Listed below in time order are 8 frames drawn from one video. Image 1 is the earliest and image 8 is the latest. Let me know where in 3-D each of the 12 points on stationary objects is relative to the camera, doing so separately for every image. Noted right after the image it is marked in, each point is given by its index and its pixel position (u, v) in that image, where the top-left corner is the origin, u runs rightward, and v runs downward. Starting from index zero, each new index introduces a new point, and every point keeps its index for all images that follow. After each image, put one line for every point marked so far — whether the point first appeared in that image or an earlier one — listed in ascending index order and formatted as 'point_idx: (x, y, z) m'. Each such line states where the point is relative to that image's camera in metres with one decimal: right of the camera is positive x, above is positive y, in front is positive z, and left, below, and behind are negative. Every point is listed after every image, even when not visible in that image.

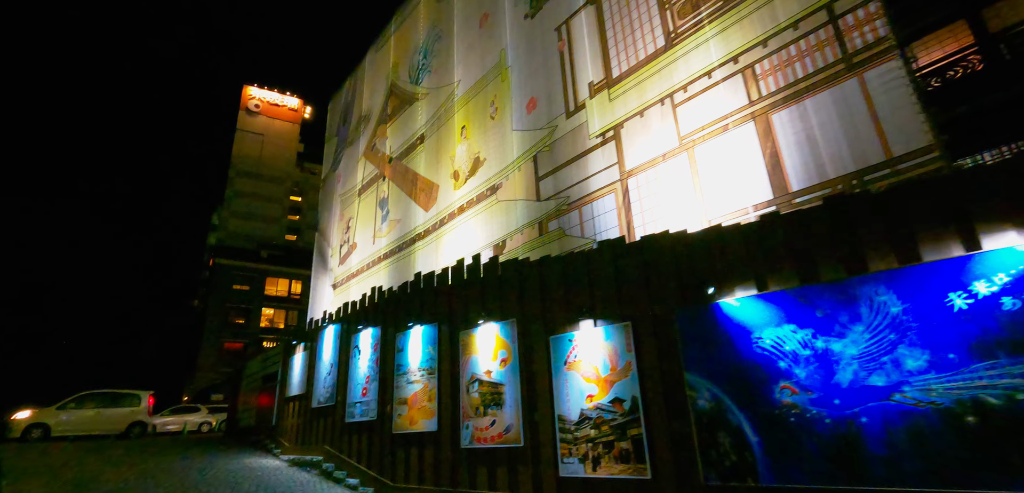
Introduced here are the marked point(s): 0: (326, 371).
0: (-4.2, -2.8, +11.0) m
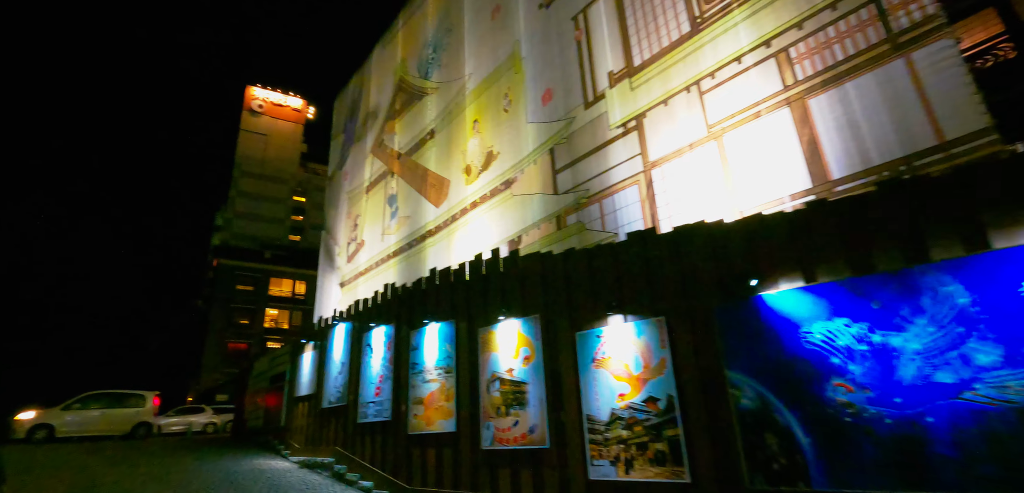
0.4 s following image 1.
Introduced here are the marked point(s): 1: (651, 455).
0: (-3.8, -2.7, +10.7) m
1: (+1.5, -2.3, +5.4) m
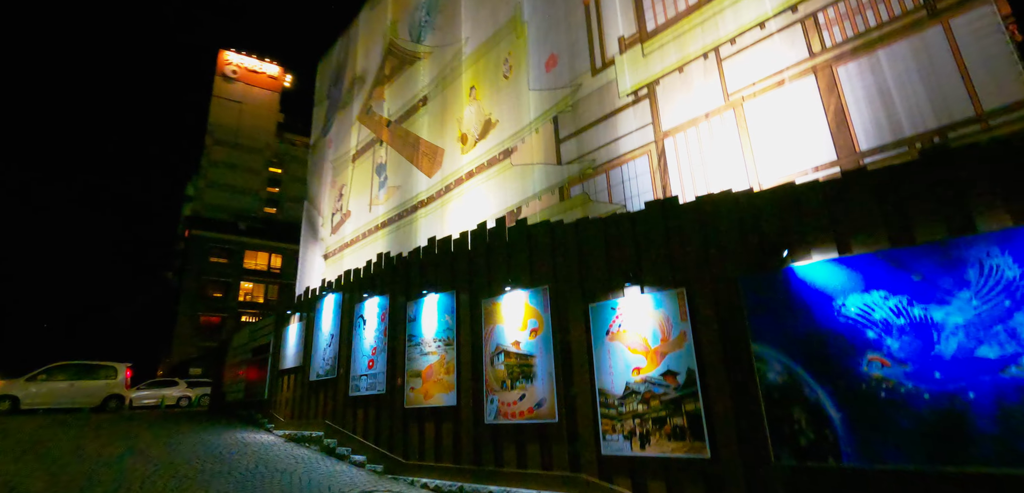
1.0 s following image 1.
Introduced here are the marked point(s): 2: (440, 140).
0: (-3.9, -2.0, +10.3) m
1: (+1.7, -2.0, +5.2) m
2: (-1.9, +2.8, +13.0) m
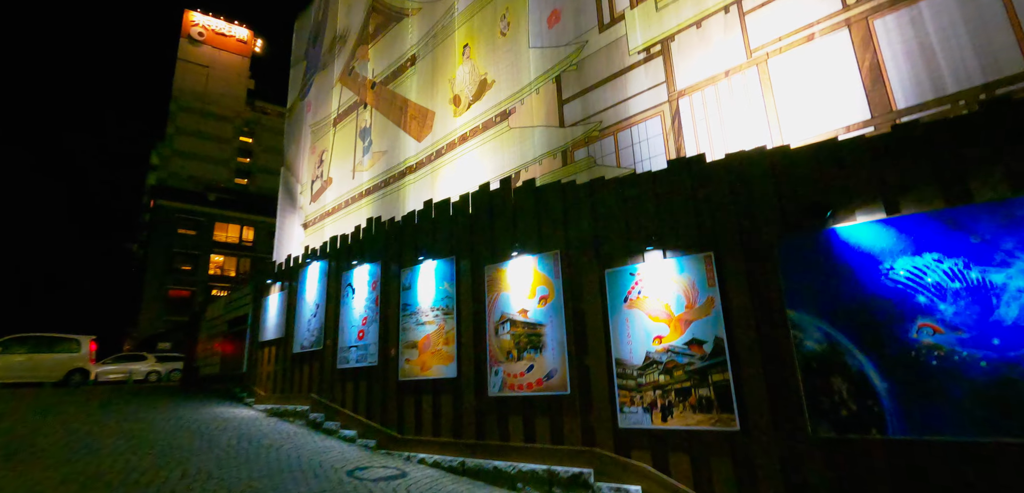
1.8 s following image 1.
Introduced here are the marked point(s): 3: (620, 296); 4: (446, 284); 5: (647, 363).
0: (-4.0, -1.3, +9.8) m
1: (+1.8, -1.6, +4.9) m
2: (-2.0, +3.6, +12.3) m
3: (+1.2, -0.6, +5.6) m
4: (-1.0, -0.6, +7.3) m
5: (+1.5, -1.3, +5.3) m
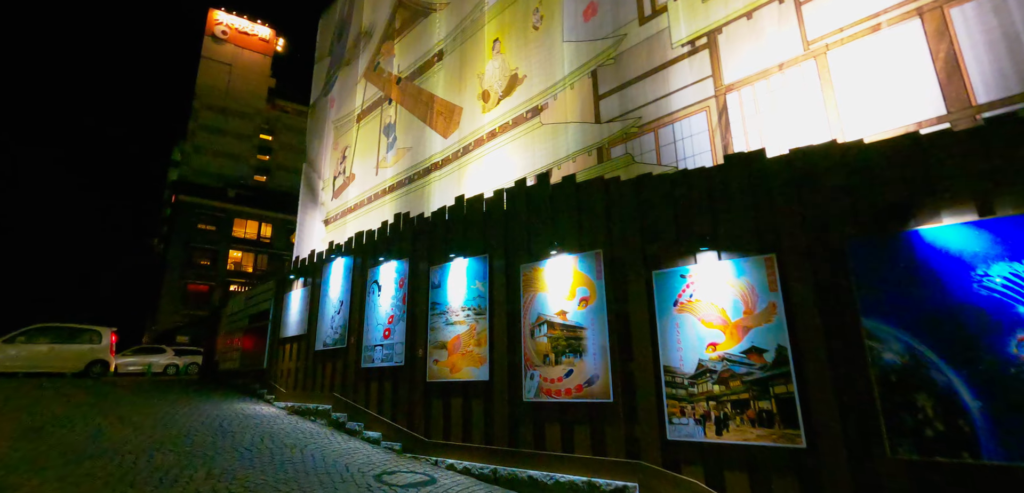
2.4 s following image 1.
0: (-3.5, -1.2, +9.5) m
1: (+2.3, -1.6, +4.6) m
2: (-1.3, +3.7, +12.1) m
3: (+1.7, -0.6, +5.2) m
4: (-0.5, -0.5, +7.0) m
5: (+1.9, -1.3, +4.9) m
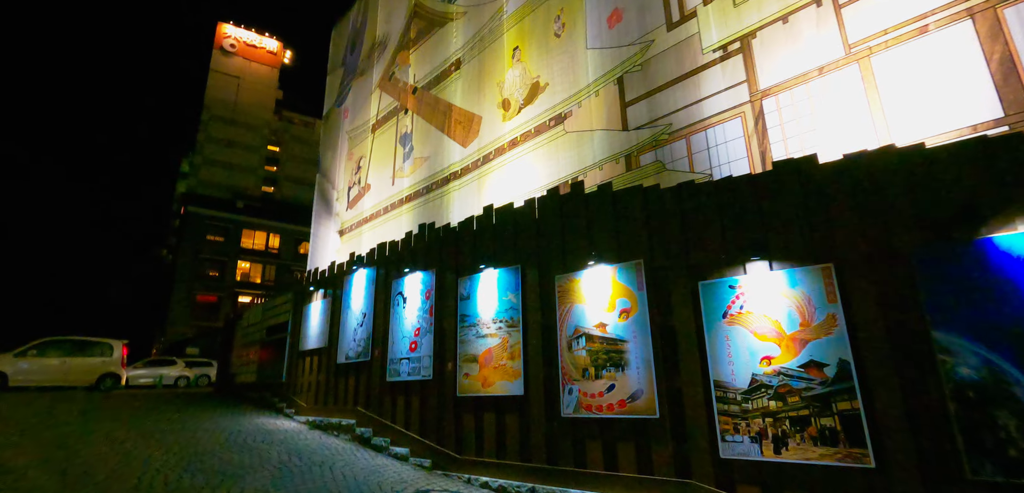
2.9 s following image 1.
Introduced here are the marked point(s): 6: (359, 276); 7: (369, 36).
0: (-3.0, -1.4, +9.4) m
1: (+2.7, -1.7, +4.4) m
2: (-0.9, +3.4, +12.0) m
3: (+2.1, -0.7, +5.1) m
4: (0.0, -0.7, +6.8) m
5: (+2.3, -1.3, +4.7) m
6: (-3.0, -0.6, +9.7) m
7: (-5.2, +7.7, +17.8) m
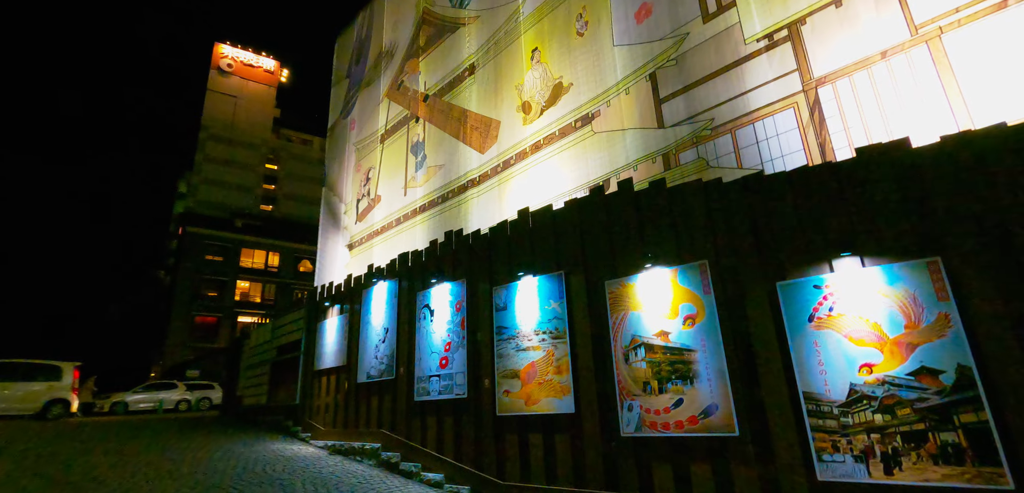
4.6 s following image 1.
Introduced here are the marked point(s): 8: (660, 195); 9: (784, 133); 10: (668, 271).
0: (-2.4, -1.6, +8.8) m
1: (+3.3, -1.6, +3.8) m
2: (-0.4, +3.2, +11.6) m
3: (+2.7, -0.6, +4.5) m
4: (+0.5, -0.7, +6.3) m
5: (+2.9, -1.3, +4.2) m
6: (-2.5, -0.8, +9.2) m
7: (-4.9, +7.2, +17.5) m
8: (+1.7, +0.6, +5.7) m
9: (+3.7, +1.5, +6.6) m
10: (+1.7, -0.3, +5.4) m
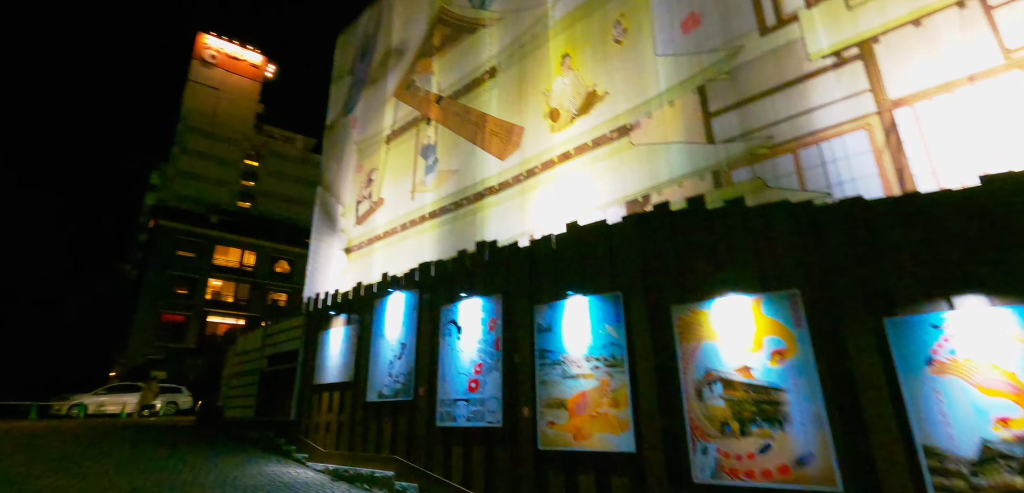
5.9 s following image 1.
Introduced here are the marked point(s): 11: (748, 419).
0: (-2.0, -1.8, +8.1) m
1: (+4.0, -1.9, +3.4) m
2: (+0.1, +2.9, +11.0) m
3: (+3.4, -0.9, +4.1) m
4: (+1.1, -0.9, +5.7) m
5: (+3.6, -1.6, +3.7) m
6: (-2.0, -0.9, +8.5) m
7: (-4.4, +7.0, +16.8) m
8: (+2.4, +0.3, +5.2) m
9: (+4.4, +1.1, +6.2) m
10: (+2.4, -0.5, +4.9) m
11: (+2.3, -1.6, +4.6) m
